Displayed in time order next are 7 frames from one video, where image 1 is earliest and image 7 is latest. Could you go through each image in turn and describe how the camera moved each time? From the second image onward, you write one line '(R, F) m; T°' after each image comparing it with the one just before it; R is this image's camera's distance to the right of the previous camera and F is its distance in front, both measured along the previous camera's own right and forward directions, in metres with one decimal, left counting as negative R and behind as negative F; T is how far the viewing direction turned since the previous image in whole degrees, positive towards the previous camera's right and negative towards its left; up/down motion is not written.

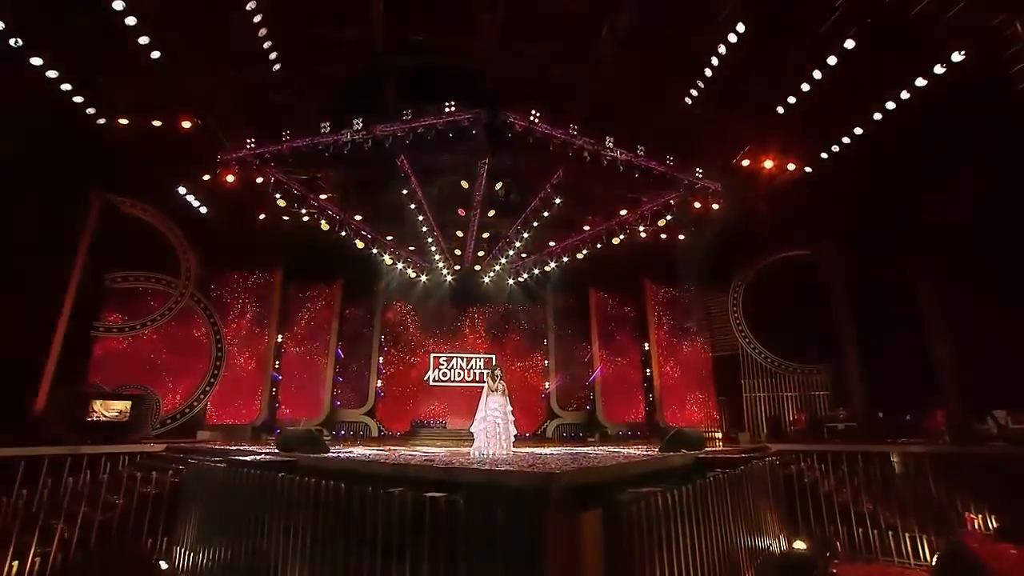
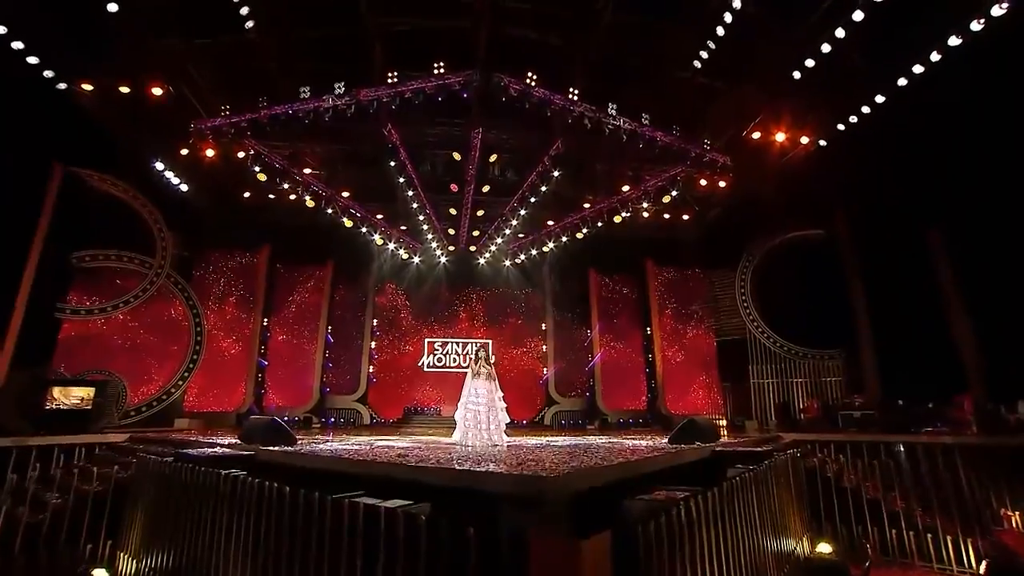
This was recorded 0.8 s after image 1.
(+0.1, +0.5) m; 0°
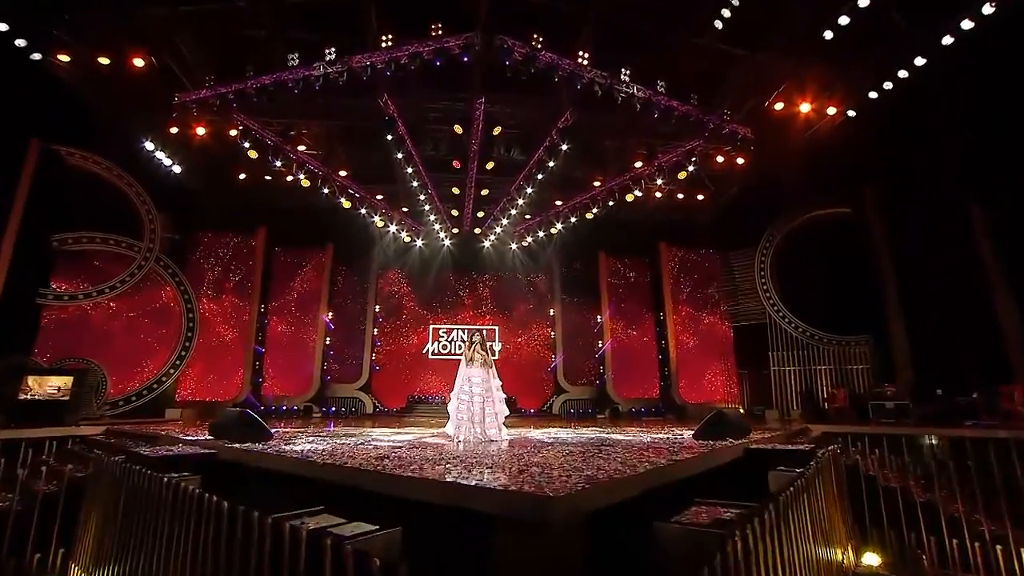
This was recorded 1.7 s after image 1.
(0.0, +0.5) m; -1°
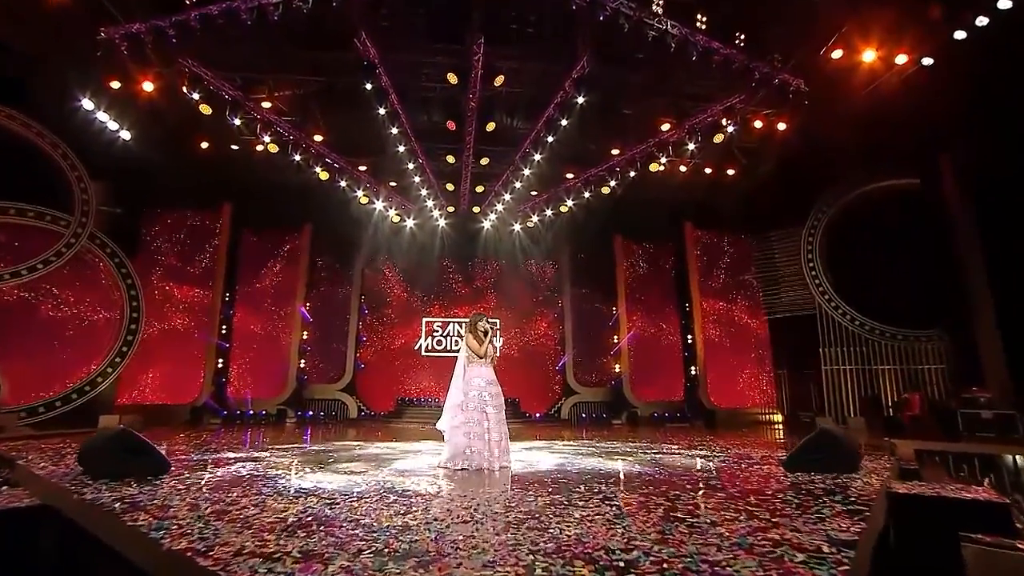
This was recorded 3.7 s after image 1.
(-0.1, +1.3) m; 0°
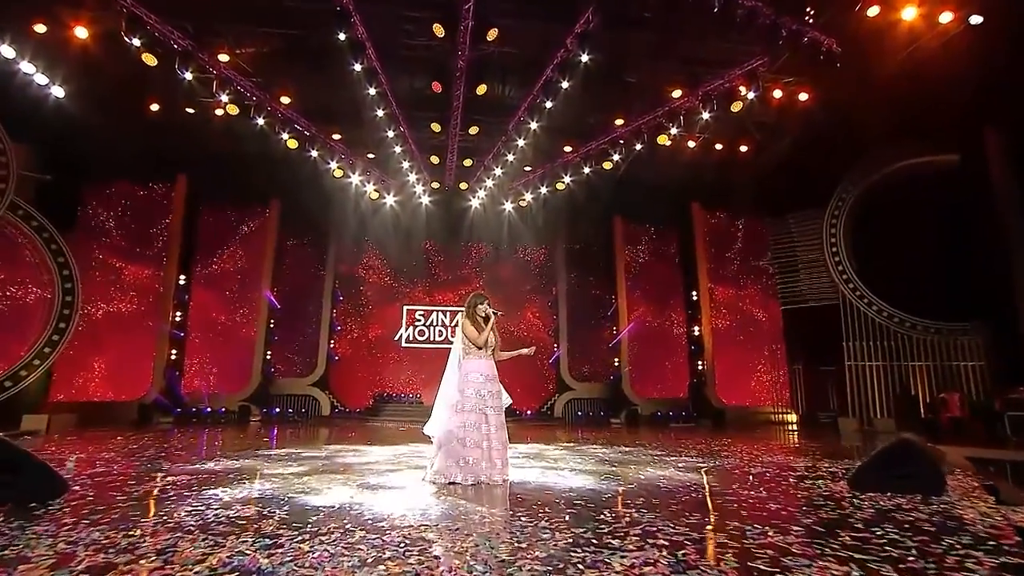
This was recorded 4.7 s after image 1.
(-0.1, +0.8) m; +2°
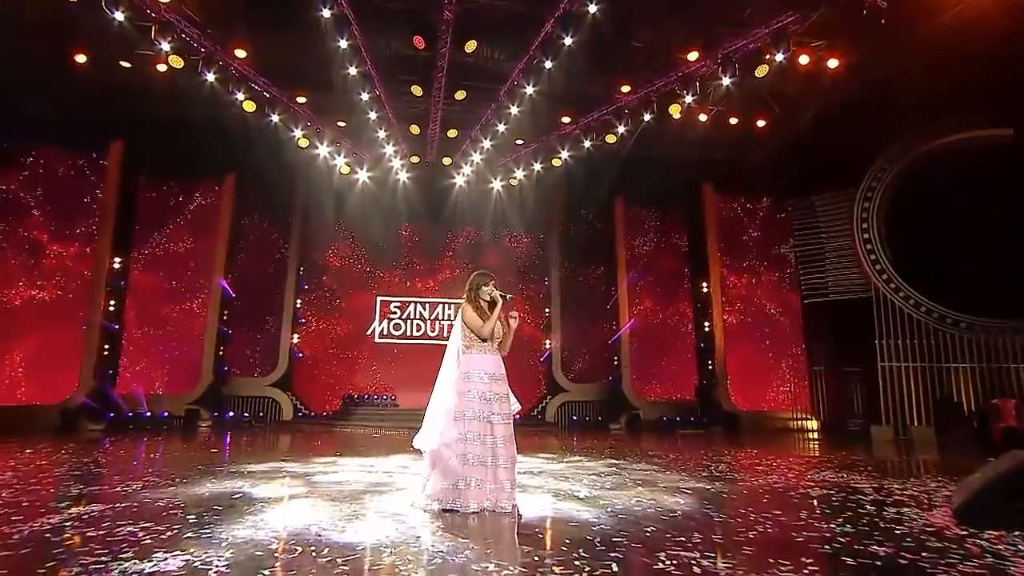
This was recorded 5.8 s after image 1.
(-0.2, +0.9) m; +3°
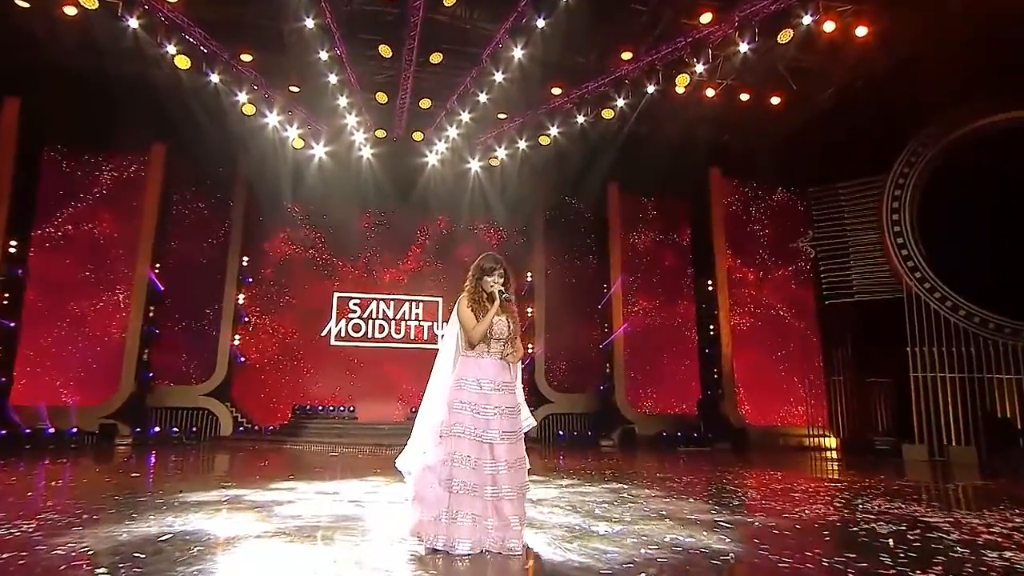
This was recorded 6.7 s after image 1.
(-0.1, +0.9) m; +3°
